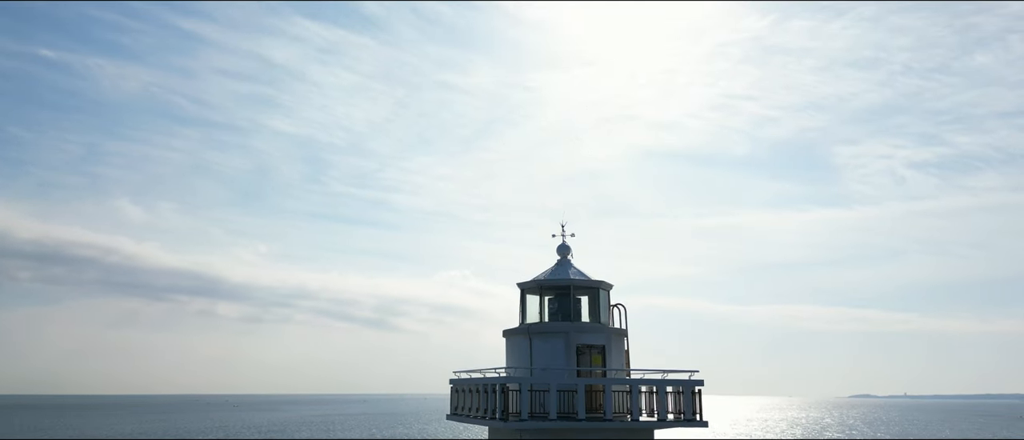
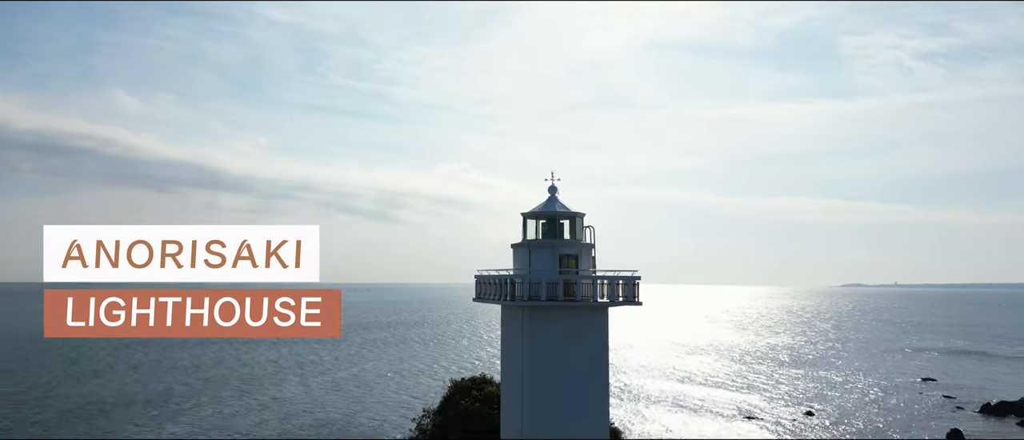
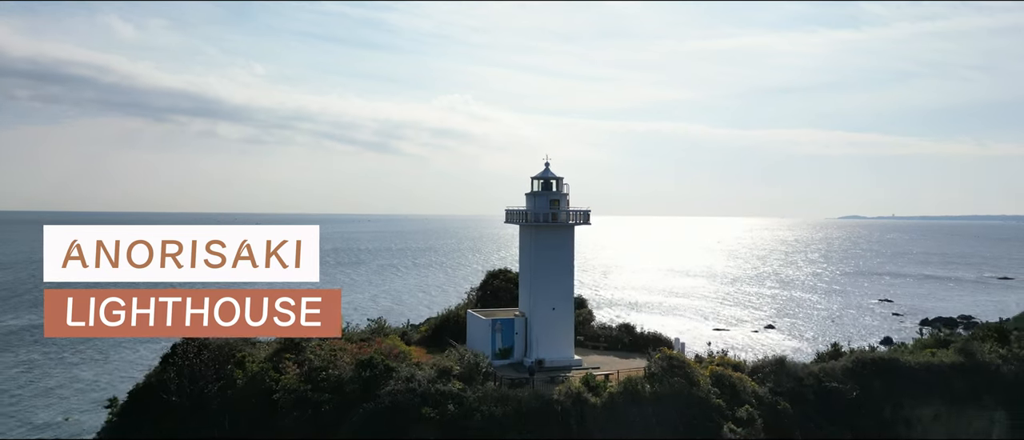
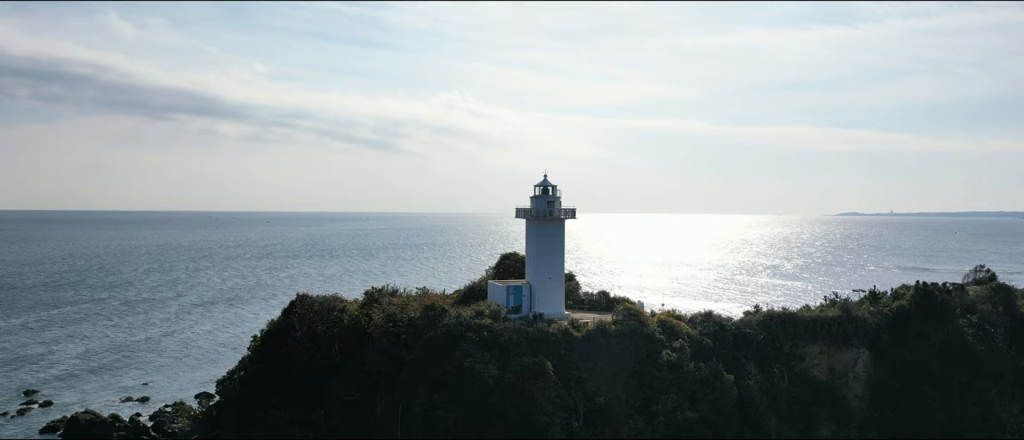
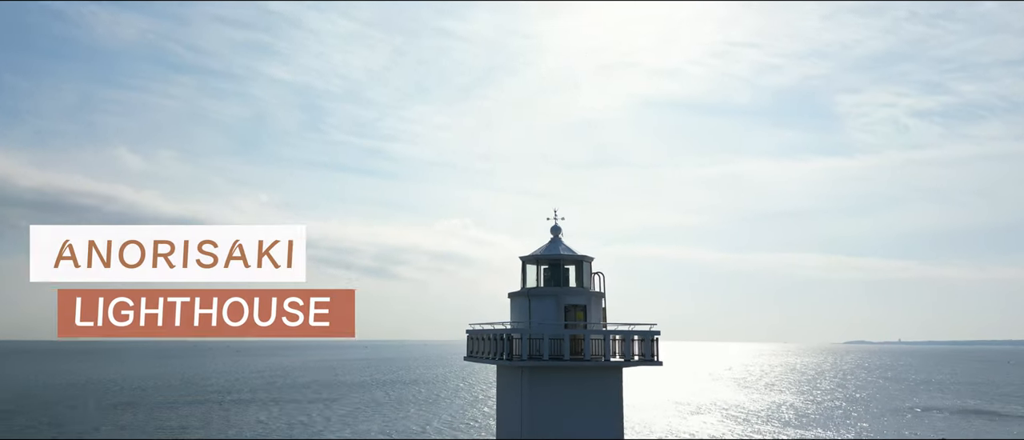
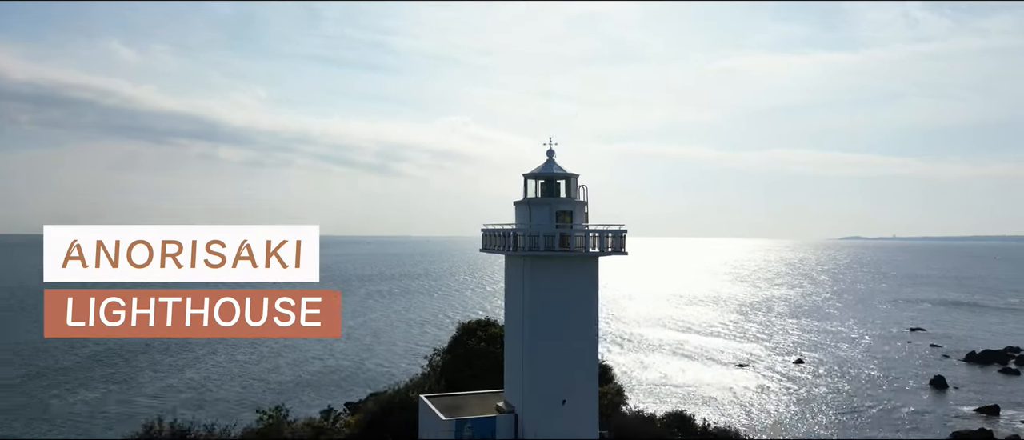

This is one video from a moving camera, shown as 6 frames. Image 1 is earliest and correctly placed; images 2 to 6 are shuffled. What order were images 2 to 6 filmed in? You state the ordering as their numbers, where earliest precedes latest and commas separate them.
5, 2, 6, 3, 4
